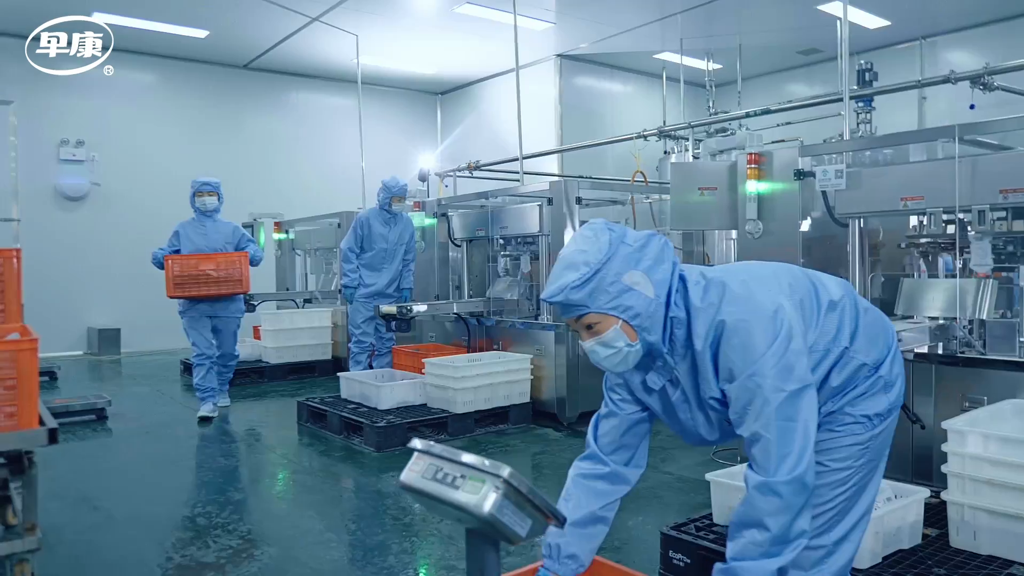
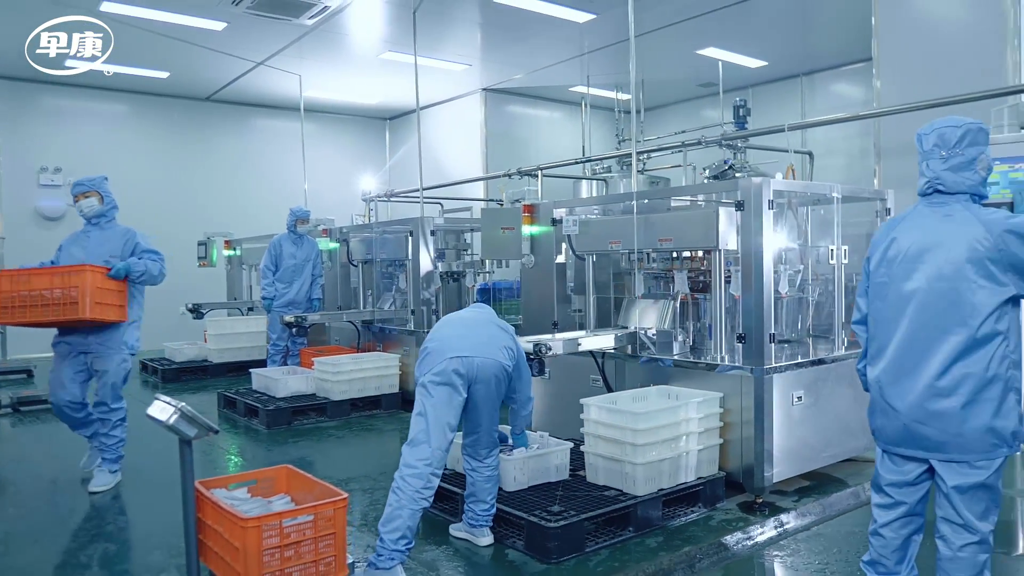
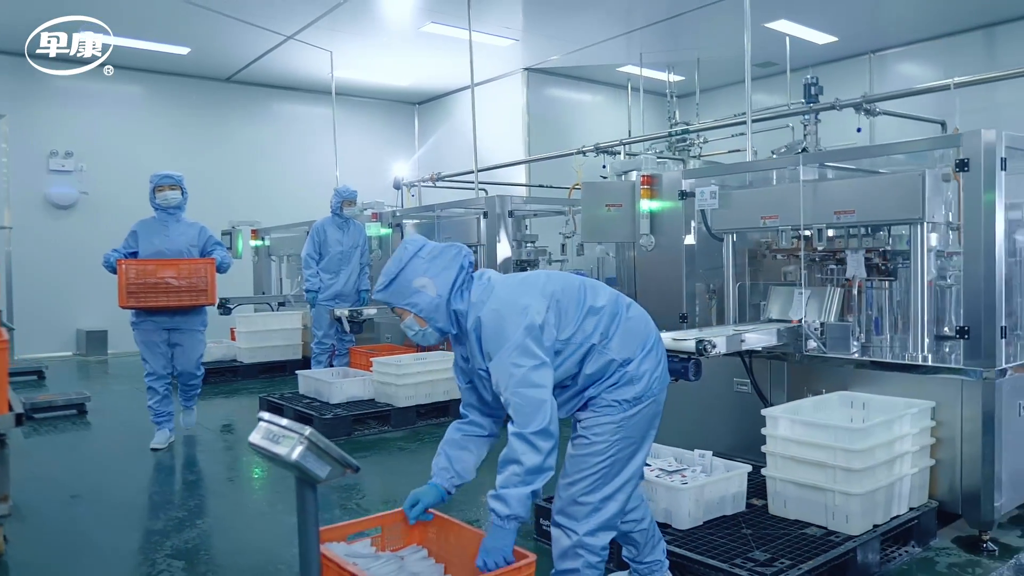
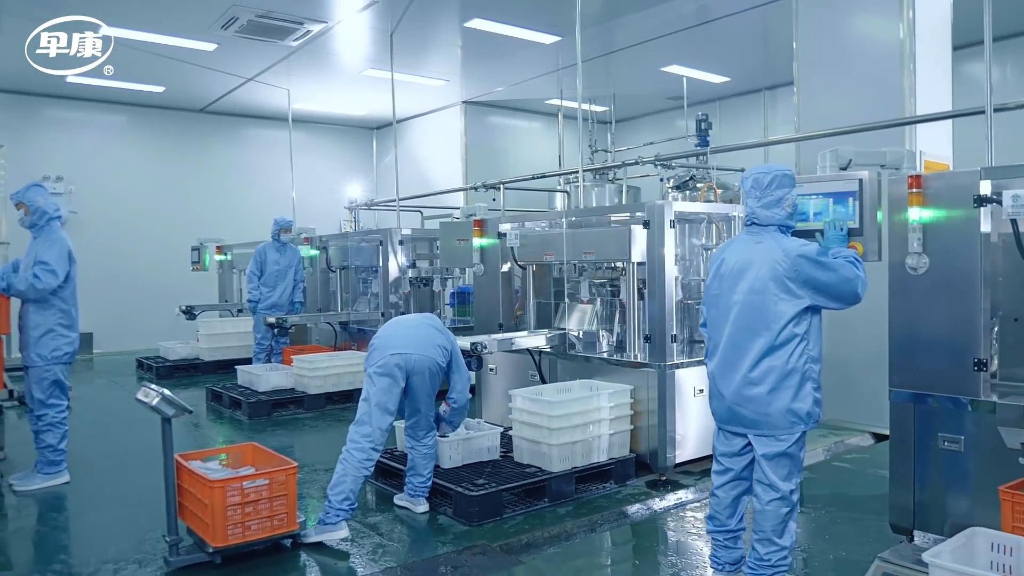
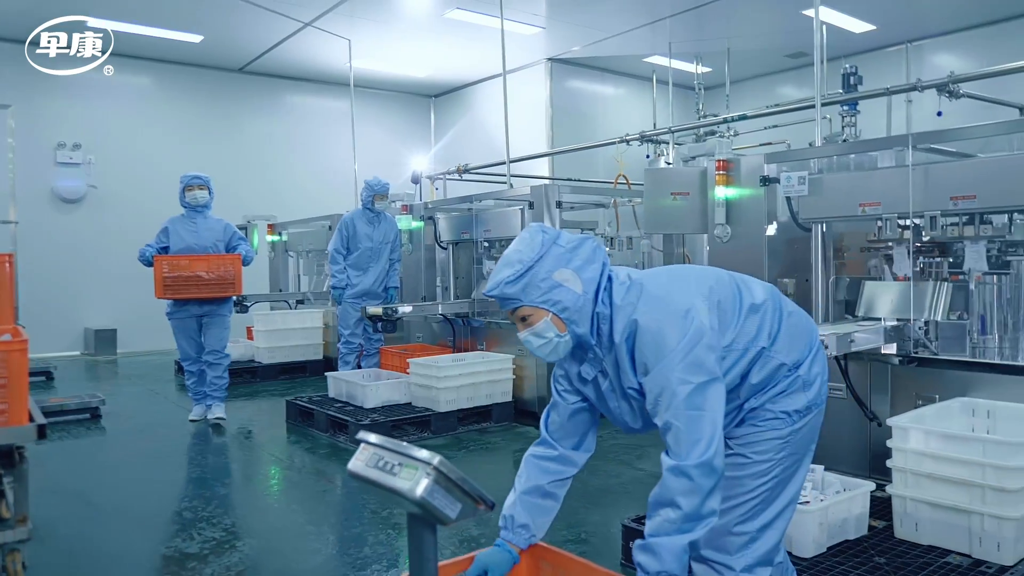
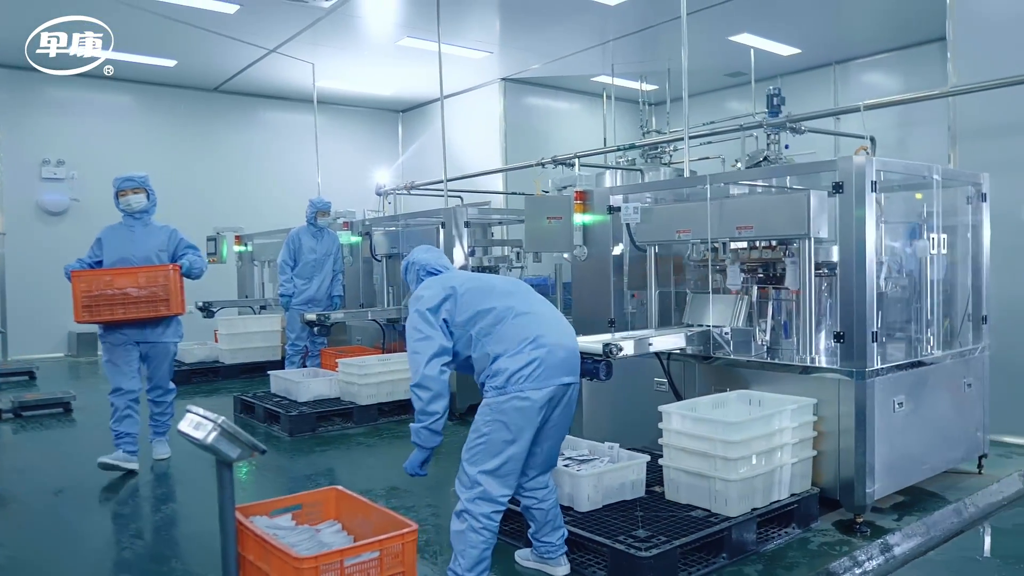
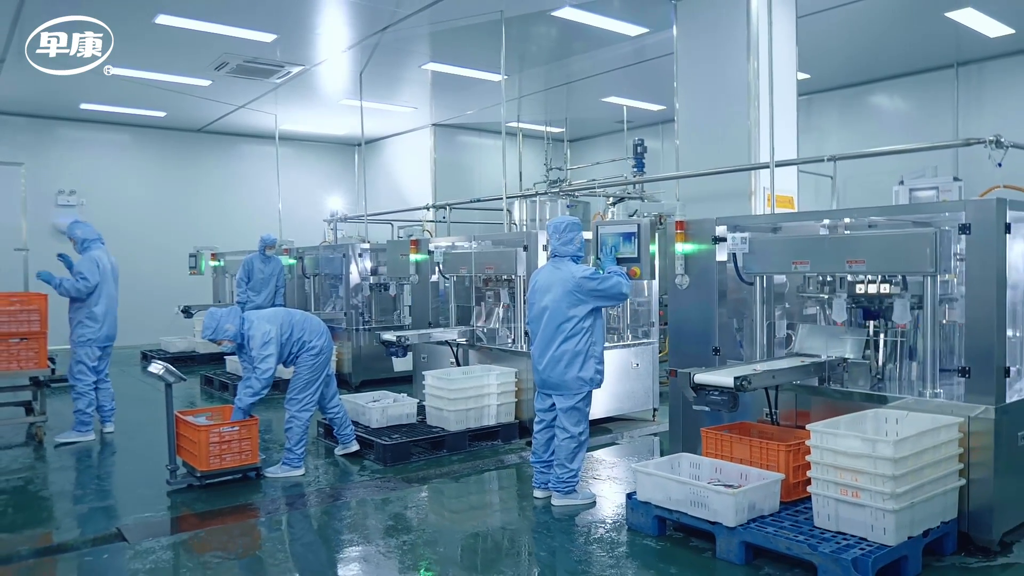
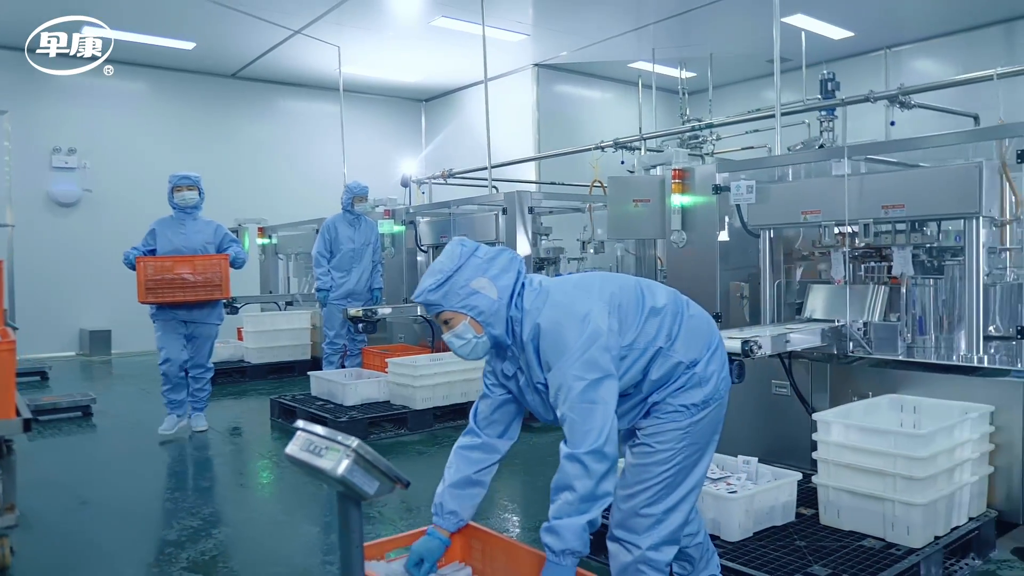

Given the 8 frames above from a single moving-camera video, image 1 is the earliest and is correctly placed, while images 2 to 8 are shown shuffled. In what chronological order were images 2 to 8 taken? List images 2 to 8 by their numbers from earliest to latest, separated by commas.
5, 8, 3, 6, 2, 4, 7
